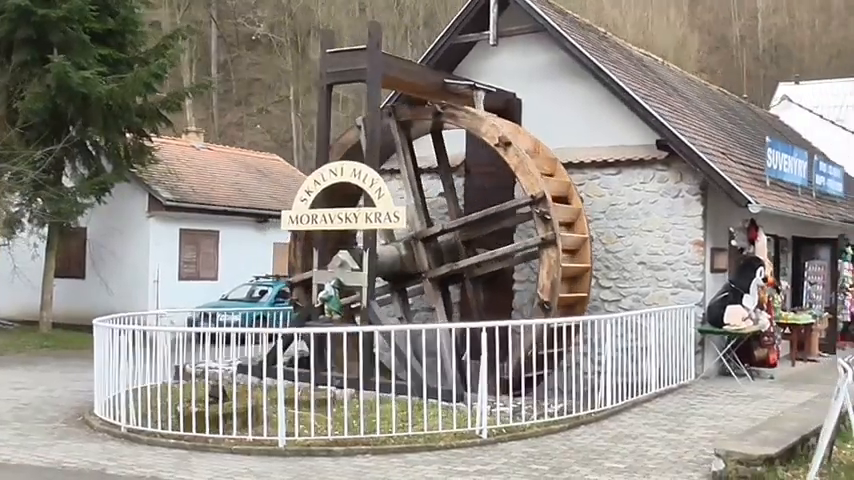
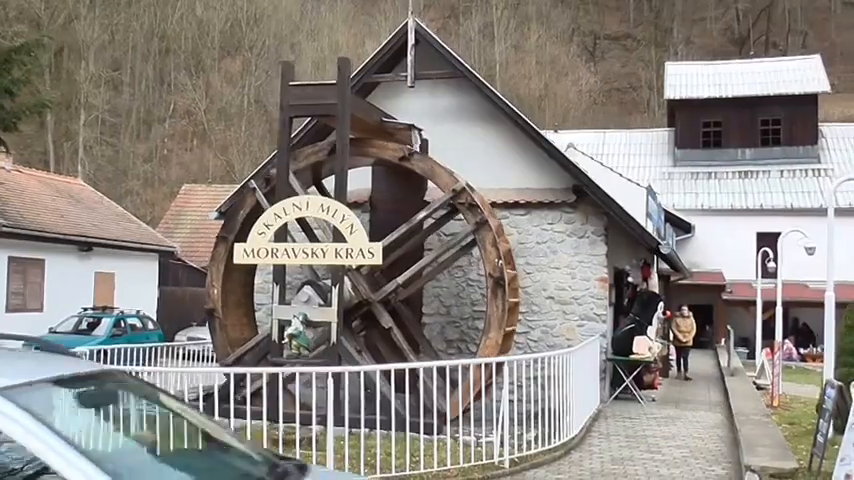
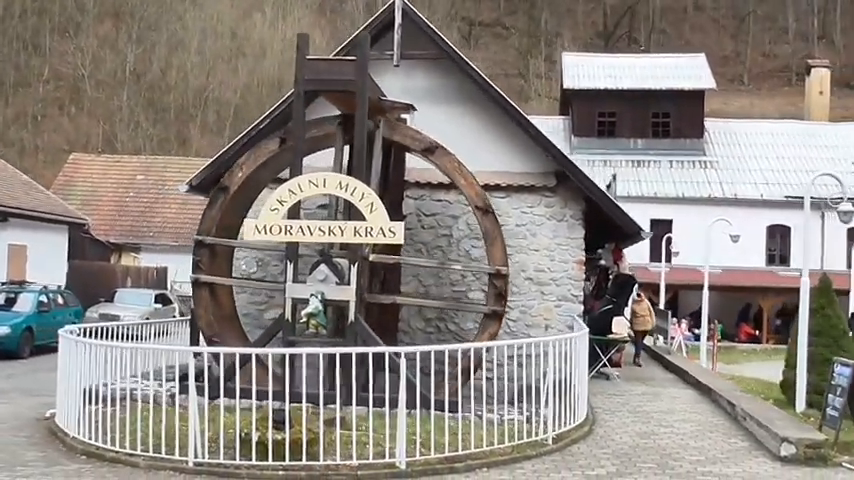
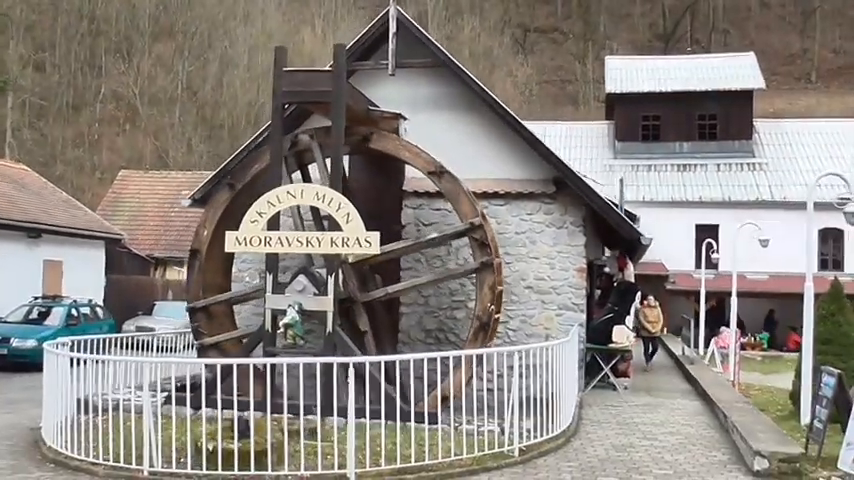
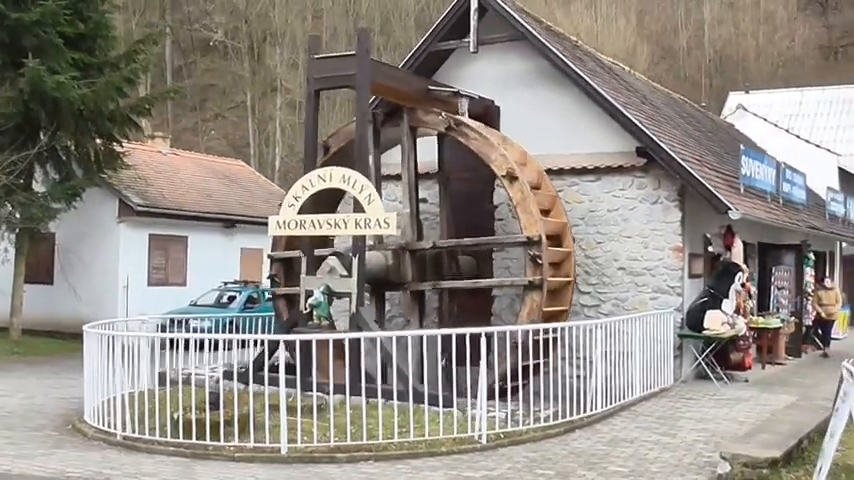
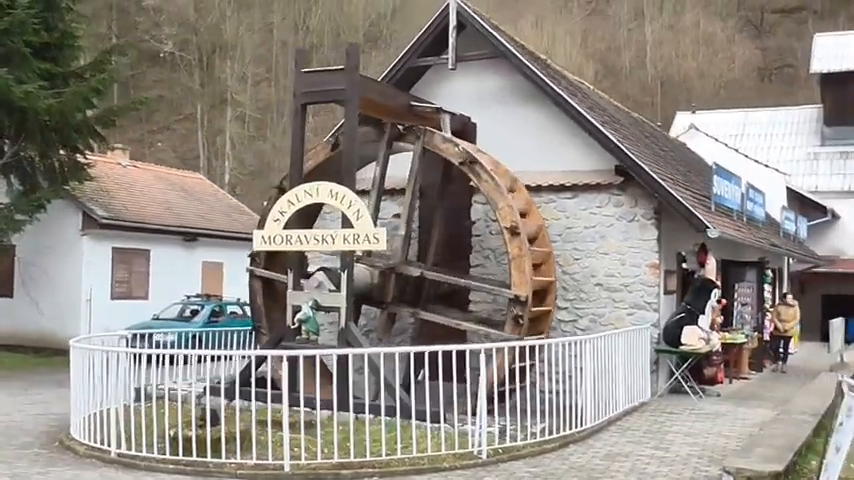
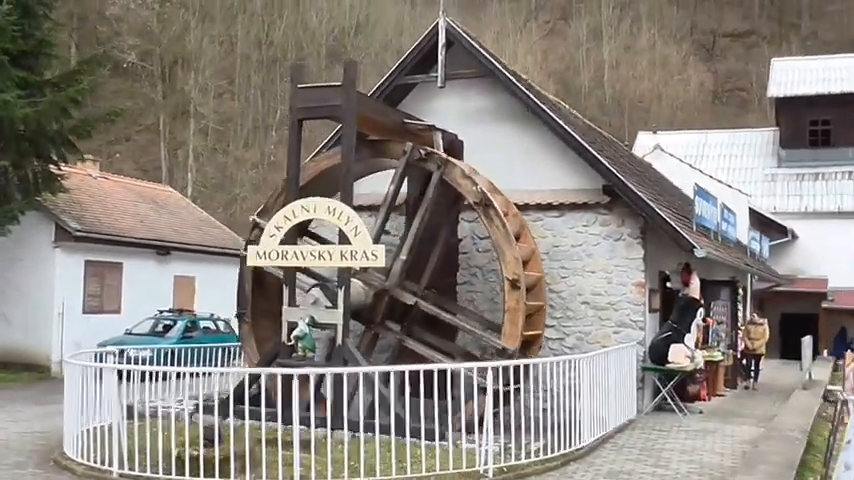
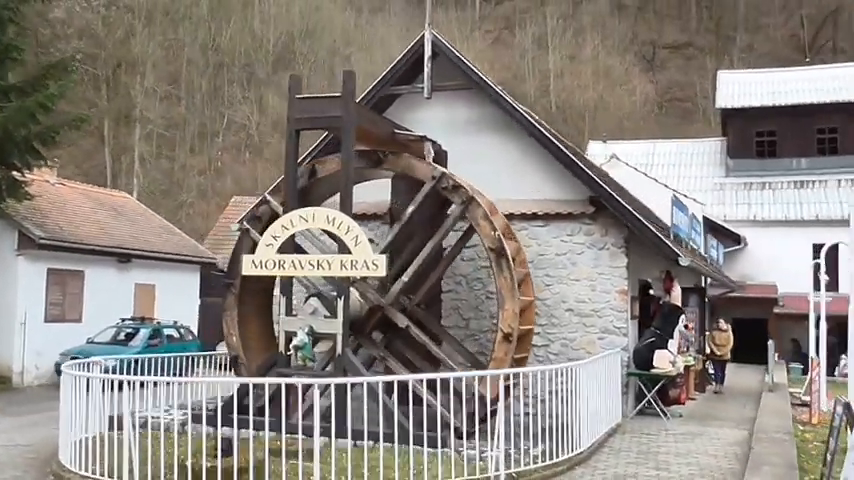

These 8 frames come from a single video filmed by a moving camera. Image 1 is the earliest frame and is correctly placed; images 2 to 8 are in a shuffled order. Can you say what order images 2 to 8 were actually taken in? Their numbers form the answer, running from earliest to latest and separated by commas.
5, 6, 7, 8, 2, 4, 3
